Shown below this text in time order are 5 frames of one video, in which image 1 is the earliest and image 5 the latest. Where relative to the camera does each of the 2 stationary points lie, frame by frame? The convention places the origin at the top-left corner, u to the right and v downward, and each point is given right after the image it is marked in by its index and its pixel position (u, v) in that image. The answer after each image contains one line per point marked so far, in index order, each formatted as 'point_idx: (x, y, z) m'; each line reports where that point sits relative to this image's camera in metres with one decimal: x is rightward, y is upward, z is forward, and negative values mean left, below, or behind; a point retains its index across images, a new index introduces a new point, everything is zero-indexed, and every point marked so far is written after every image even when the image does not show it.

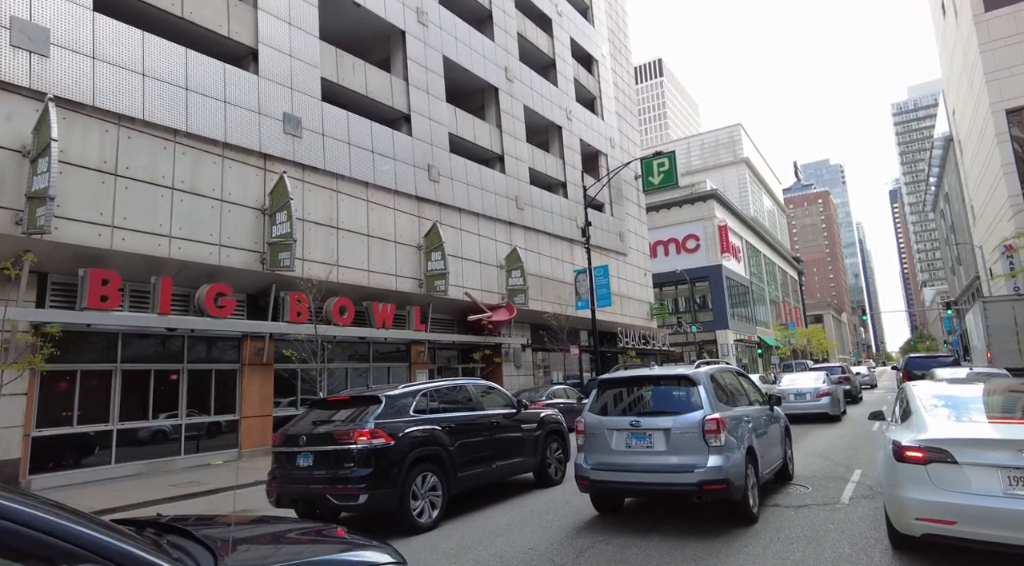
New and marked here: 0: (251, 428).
0: (-6.4, -3.5, +15.3) m
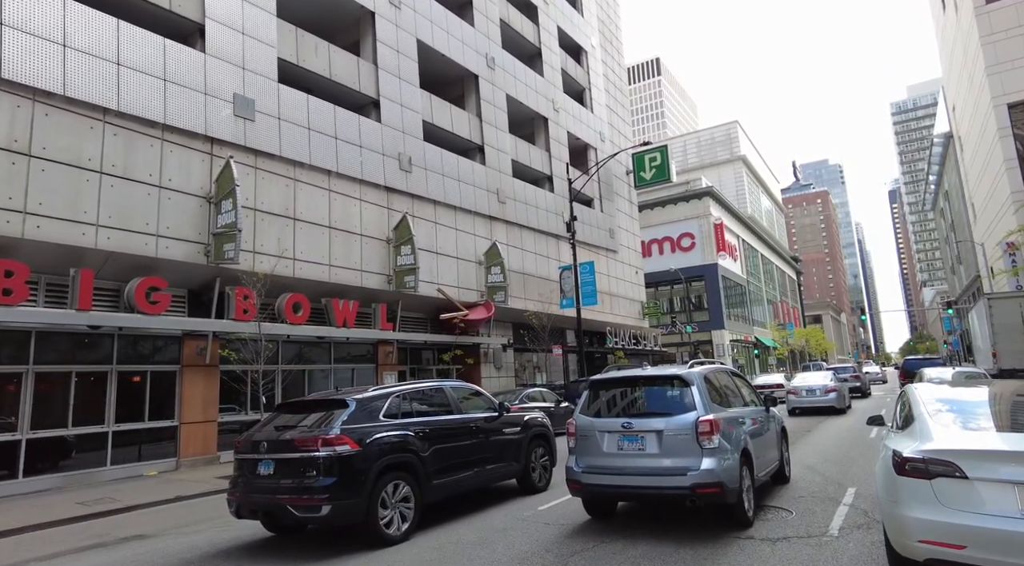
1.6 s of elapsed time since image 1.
0: (-7.2, -3.4, +14.0) m
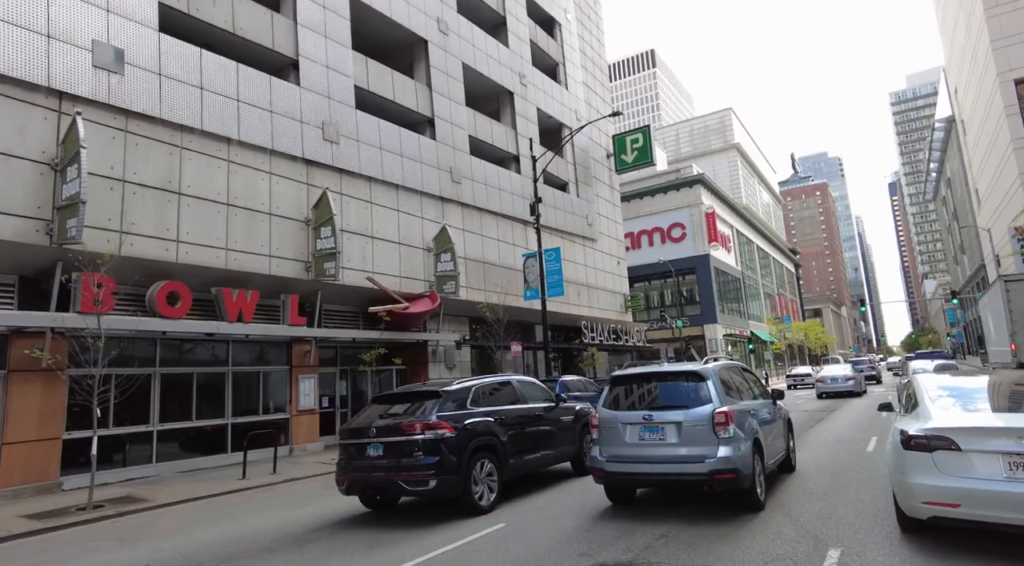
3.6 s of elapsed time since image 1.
0: (-8.8, -3.1, +11.2) m
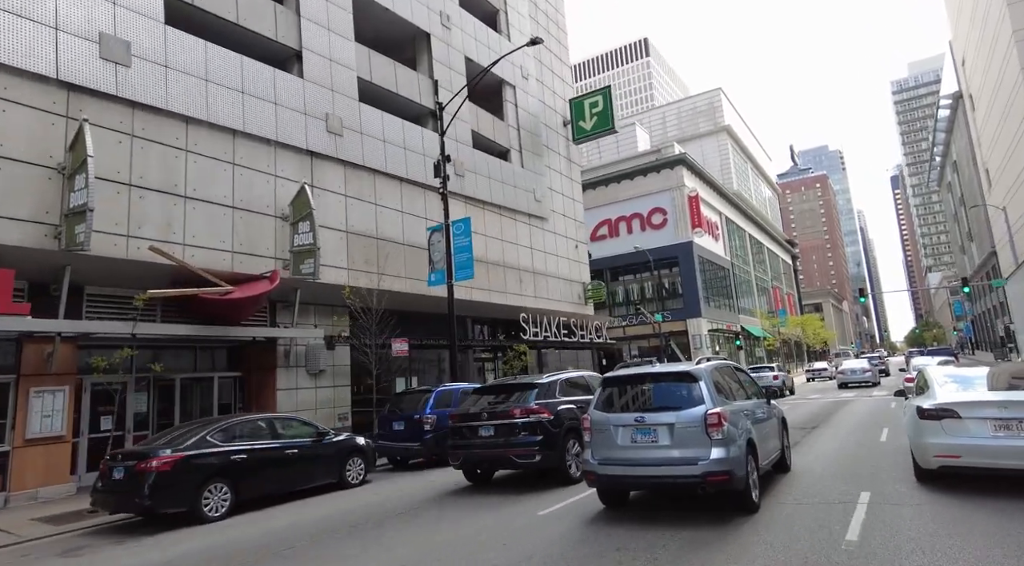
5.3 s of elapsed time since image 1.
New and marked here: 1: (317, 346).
0: (-12.0, -2.6, +6.1) m
1: (-5.2, -1.7, +16.9) m
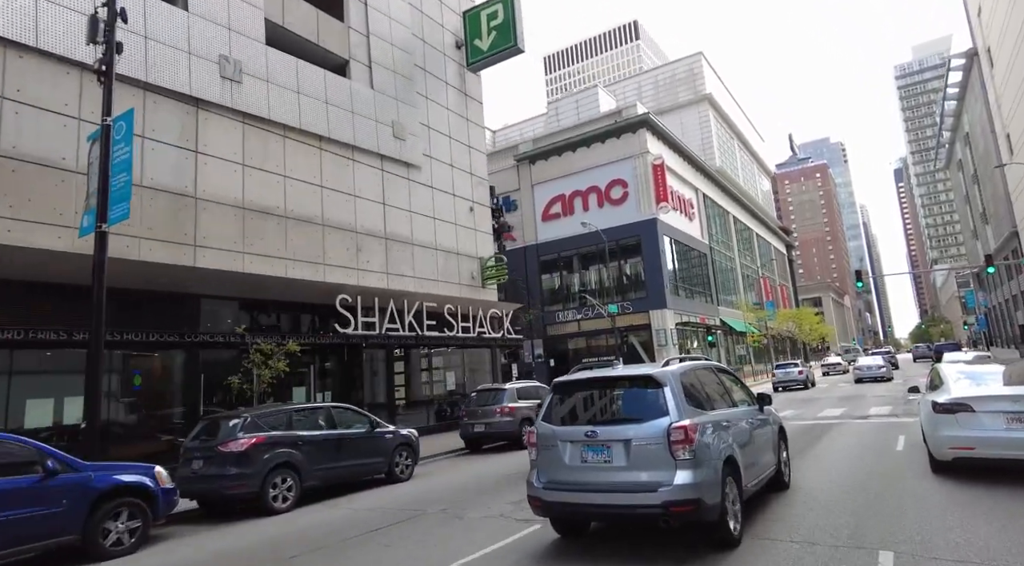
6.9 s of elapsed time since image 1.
0: (-17.0, -1.8, -2.3) m
1: (-10.1, -0.8, +8.5) m
